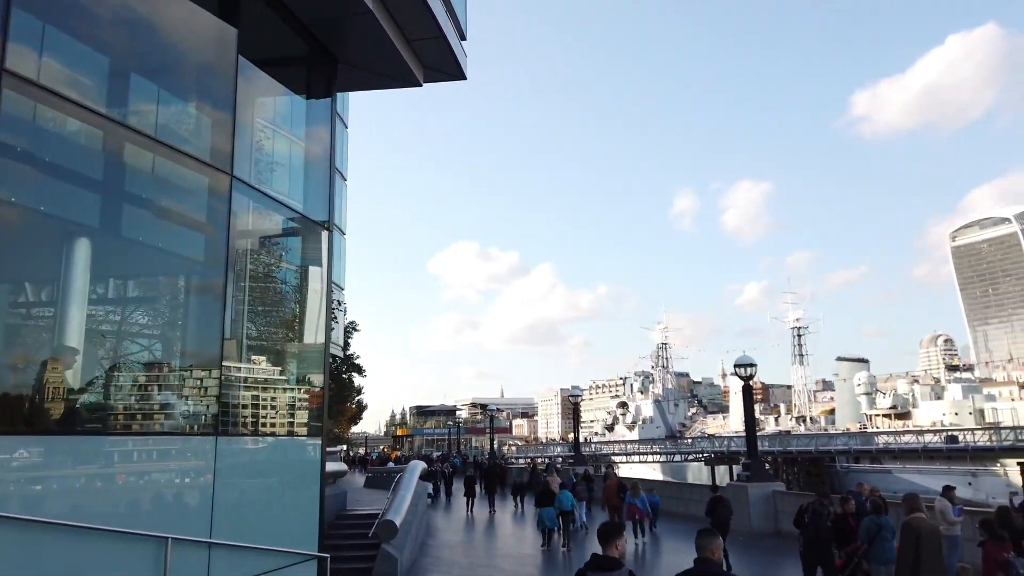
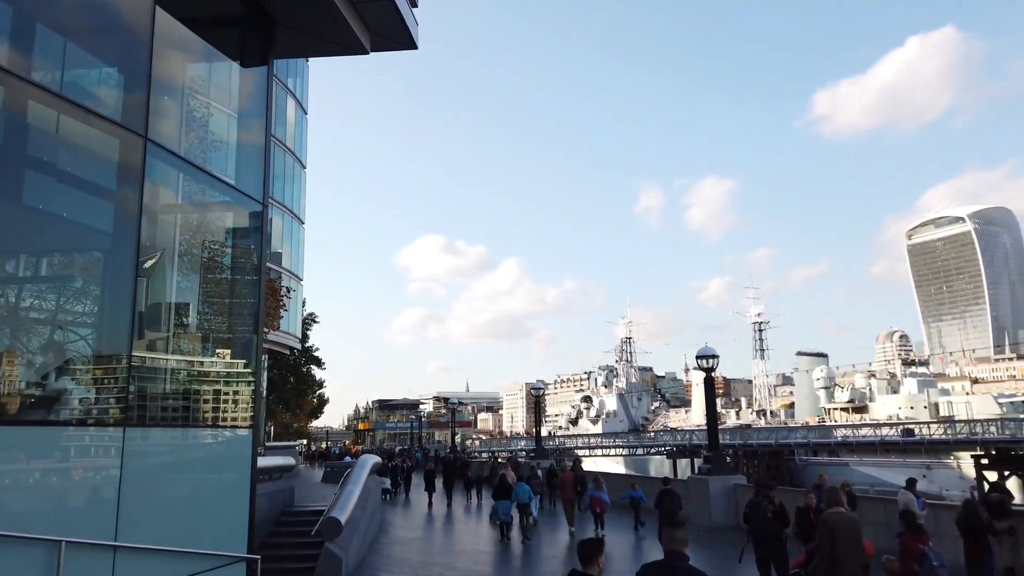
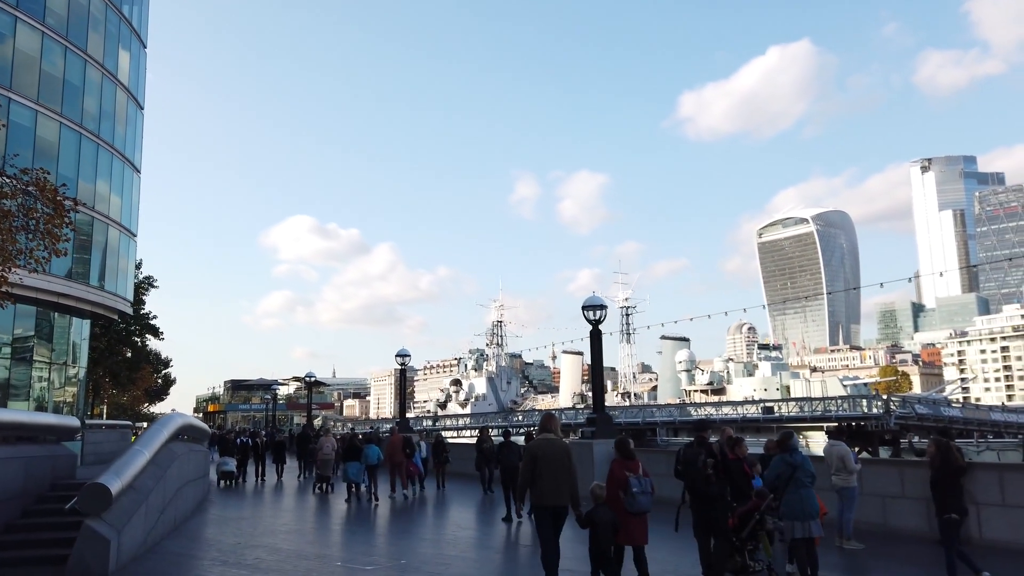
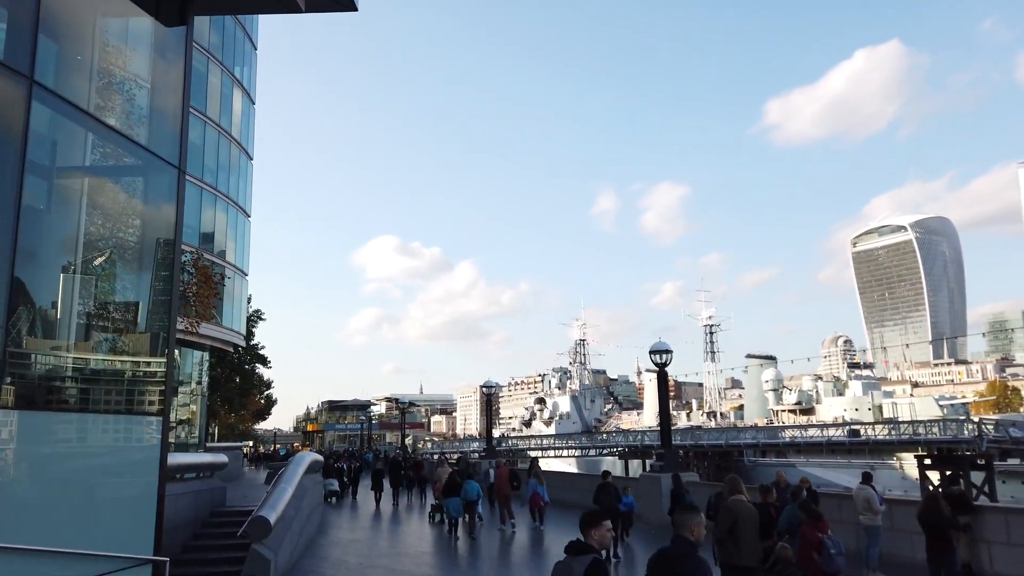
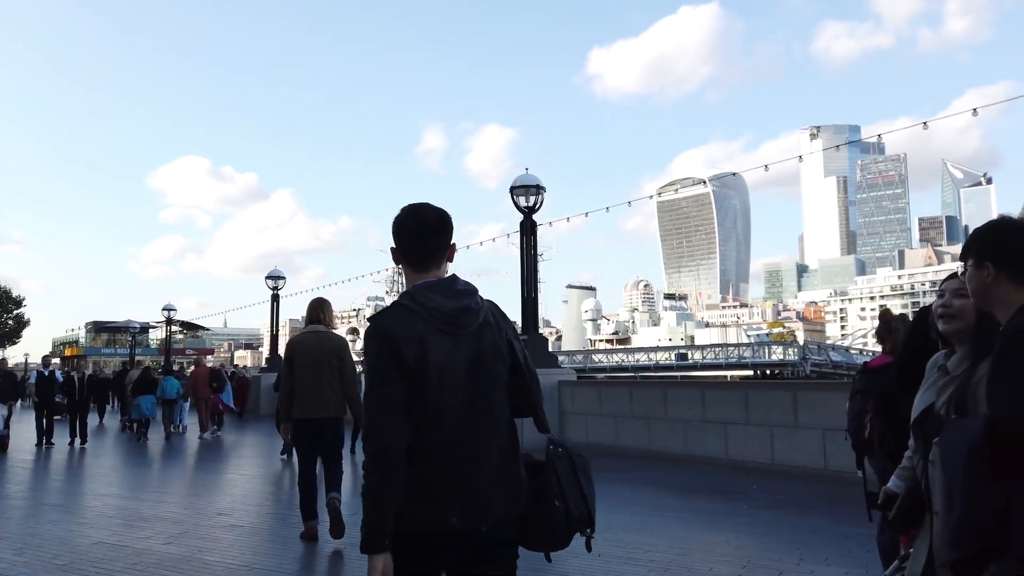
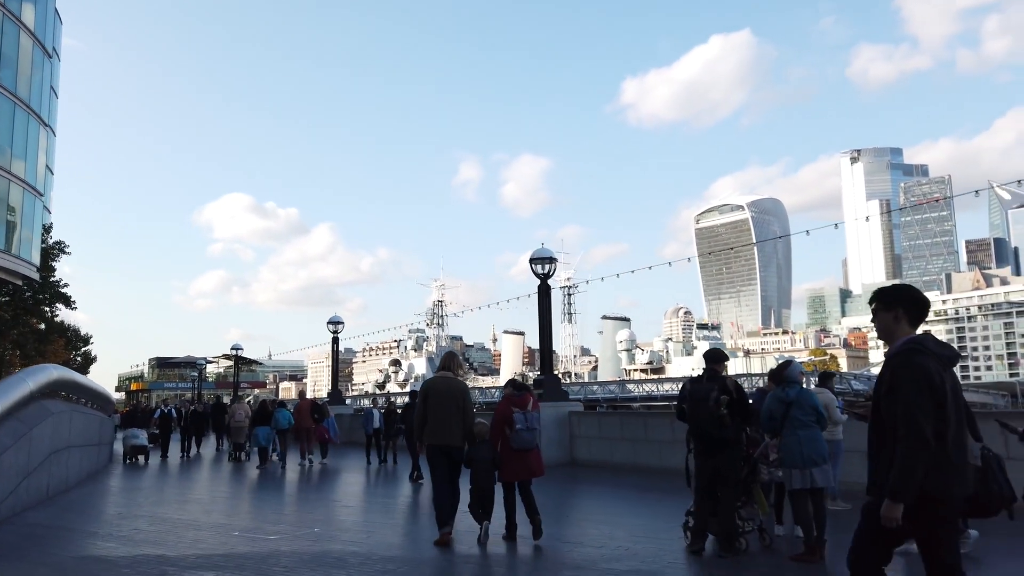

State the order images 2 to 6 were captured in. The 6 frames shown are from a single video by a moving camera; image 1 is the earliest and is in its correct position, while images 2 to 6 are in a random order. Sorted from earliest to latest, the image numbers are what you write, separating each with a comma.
2, 4, 3, 6, 5
